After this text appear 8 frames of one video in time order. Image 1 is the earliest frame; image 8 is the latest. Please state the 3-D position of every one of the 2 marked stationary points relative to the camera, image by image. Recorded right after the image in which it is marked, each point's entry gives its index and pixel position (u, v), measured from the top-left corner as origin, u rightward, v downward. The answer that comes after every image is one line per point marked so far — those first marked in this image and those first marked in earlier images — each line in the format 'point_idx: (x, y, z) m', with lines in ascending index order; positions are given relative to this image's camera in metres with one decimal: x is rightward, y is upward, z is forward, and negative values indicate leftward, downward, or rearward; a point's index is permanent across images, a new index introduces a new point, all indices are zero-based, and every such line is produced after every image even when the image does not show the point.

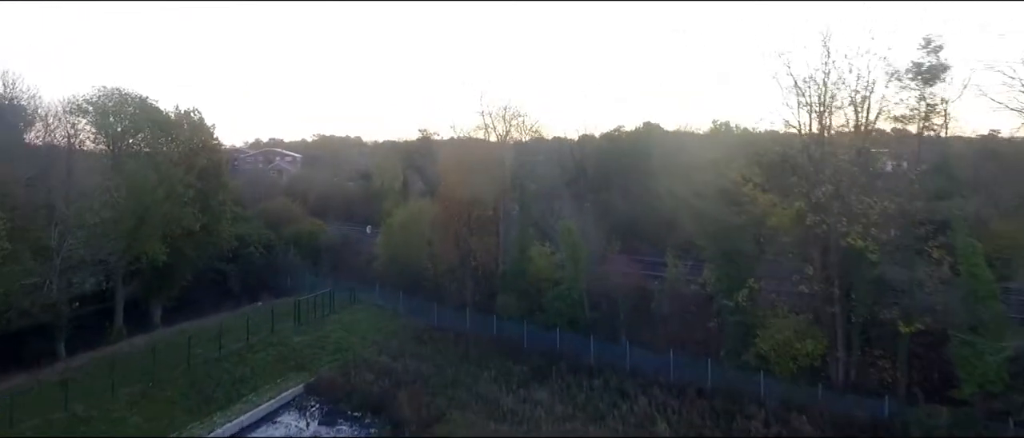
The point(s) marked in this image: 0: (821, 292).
0: (+4.4, -1.1, +9.0) m
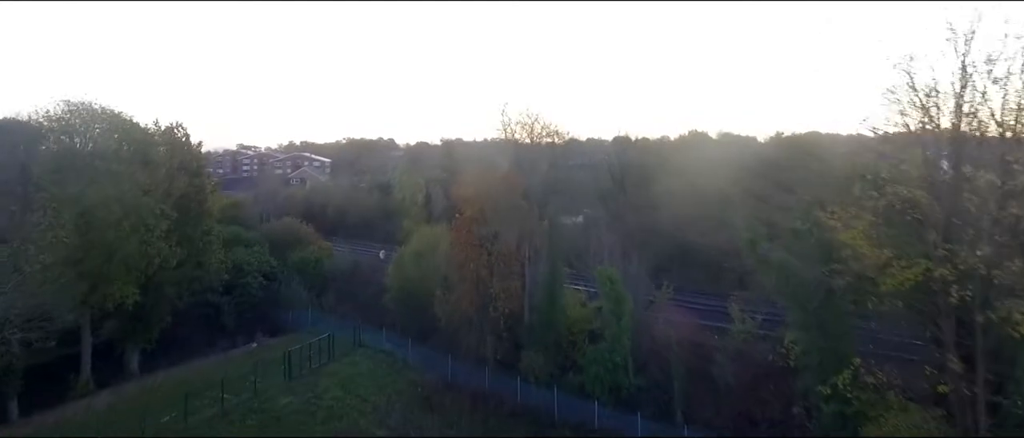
0: (+4.7, -1.8, +6.6) m
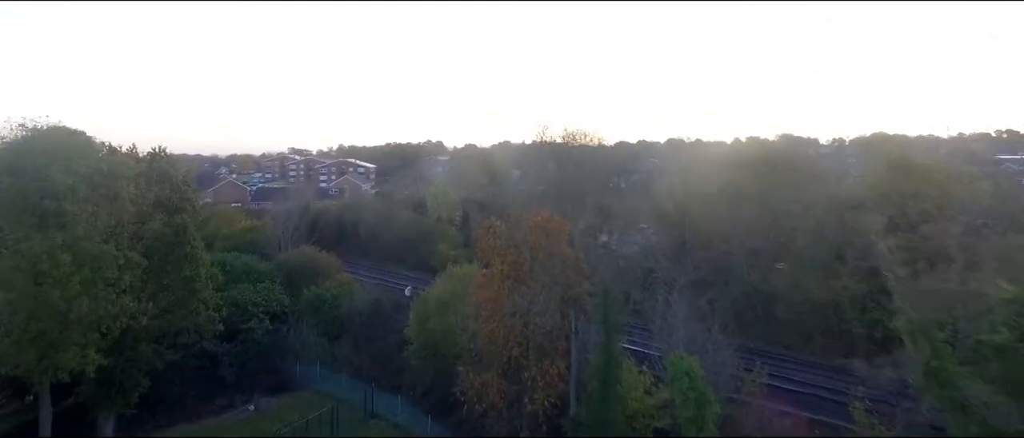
0: (+4.9, -2.6, +3.7) m
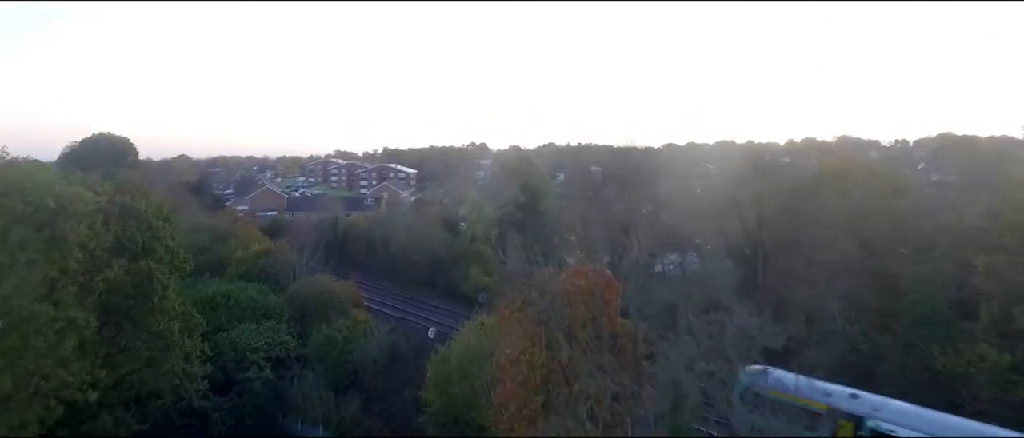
0: (+4.9, -3.2, +1.2) m
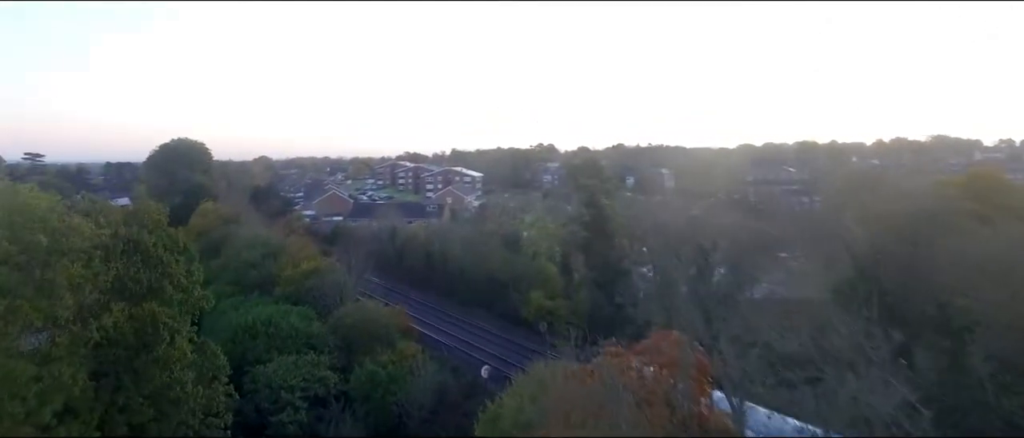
0: (+4.7, -3.7, -0.8) m
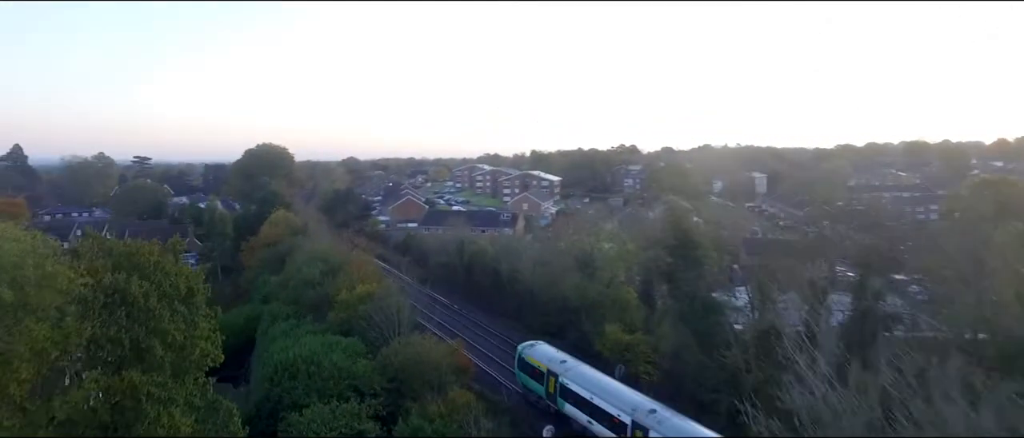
0: (+4.1, -4.3, -3.2) m
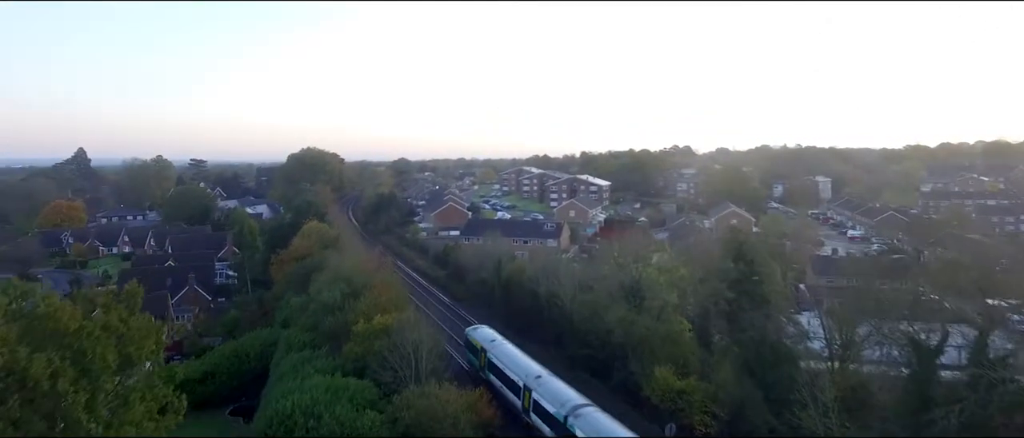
0: (+3.4, -4.8, -5.2) m
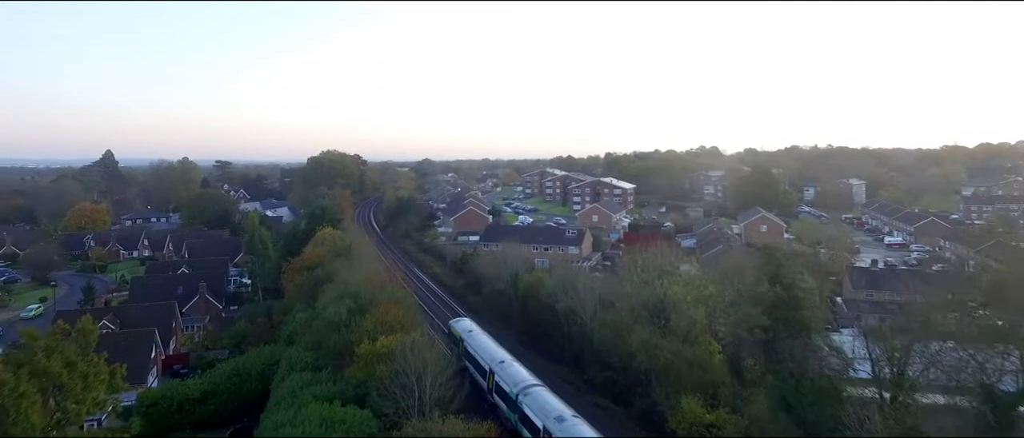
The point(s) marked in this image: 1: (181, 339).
0: (+3.0, -5.1, -6.3) m
1: (-10.3, -3.7, +19.7) m
